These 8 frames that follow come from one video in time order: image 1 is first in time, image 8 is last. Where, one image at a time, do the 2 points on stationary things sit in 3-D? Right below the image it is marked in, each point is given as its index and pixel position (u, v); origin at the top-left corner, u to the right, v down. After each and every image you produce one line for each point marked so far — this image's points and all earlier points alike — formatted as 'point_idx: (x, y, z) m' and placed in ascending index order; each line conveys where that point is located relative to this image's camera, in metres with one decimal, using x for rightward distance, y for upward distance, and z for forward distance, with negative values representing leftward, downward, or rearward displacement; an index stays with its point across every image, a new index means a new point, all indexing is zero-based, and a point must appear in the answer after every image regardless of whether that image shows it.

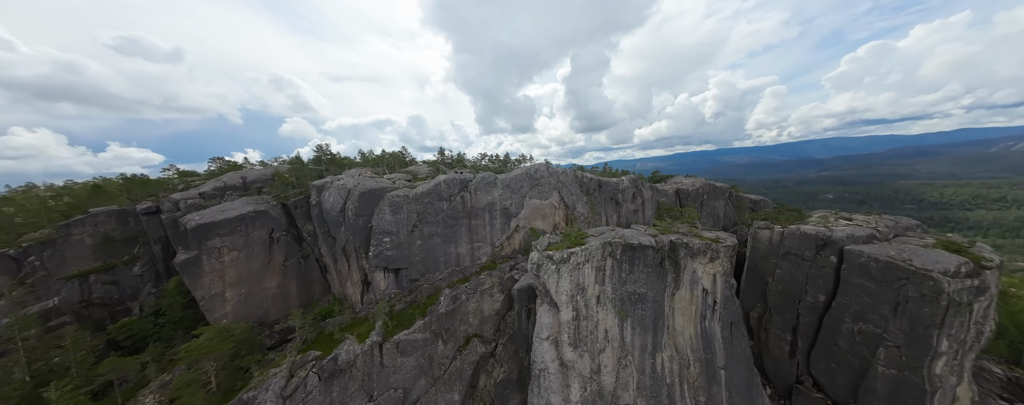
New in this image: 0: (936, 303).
0: (+27.7, -6.7, +15.4) m
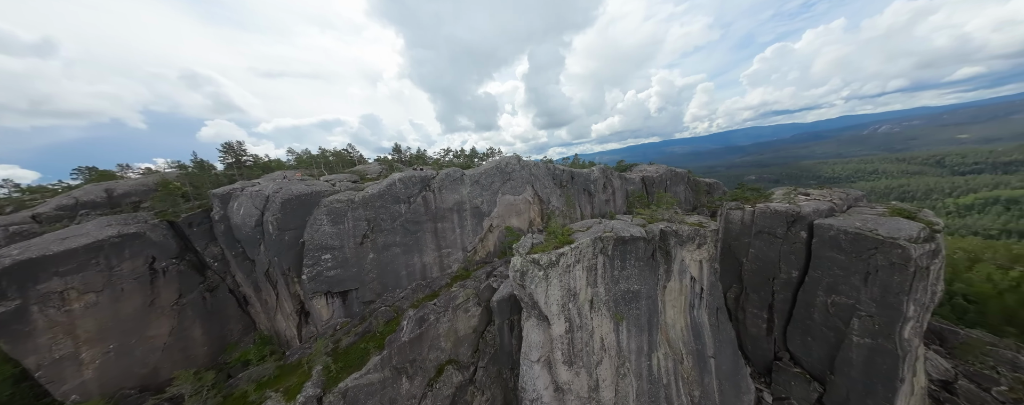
0: (+26.4, -4.7, +15.9) m
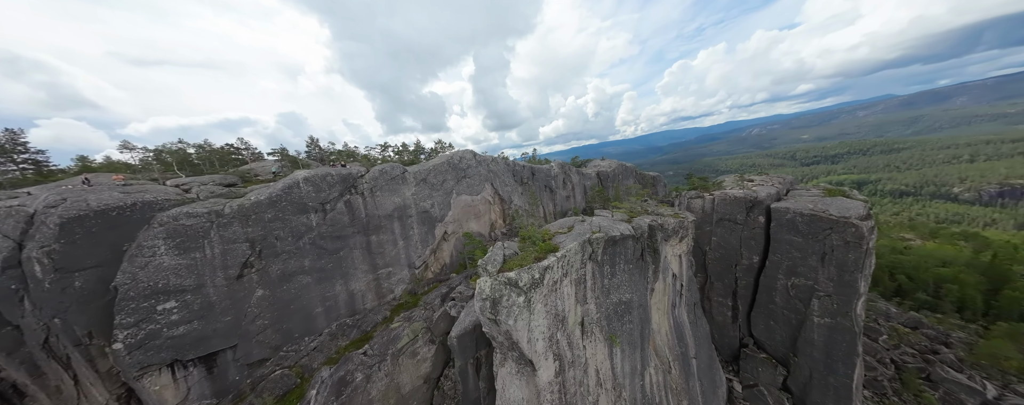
0: (+24.1, -3.2, +16.5) m
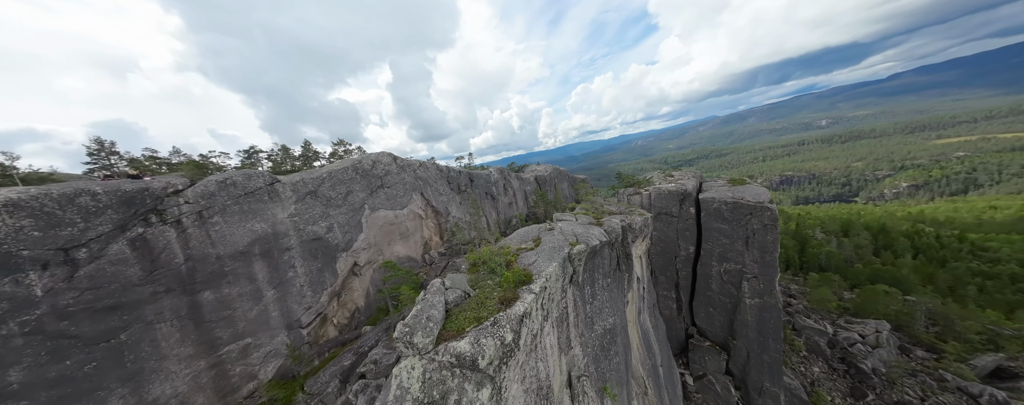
0: (+20.1, -2.1, +18.4) m
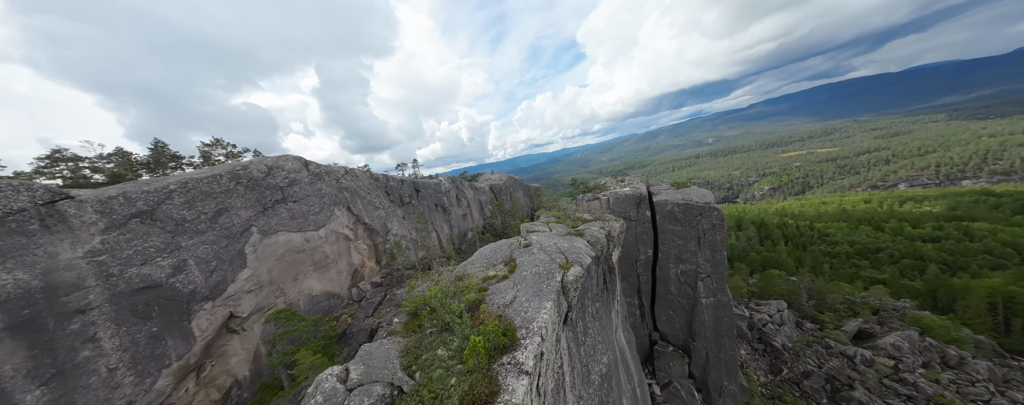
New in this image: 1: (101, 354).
0: (+16.8, -2.1, +19.2) m
1: (-15.1, -5.6, +8.7) m
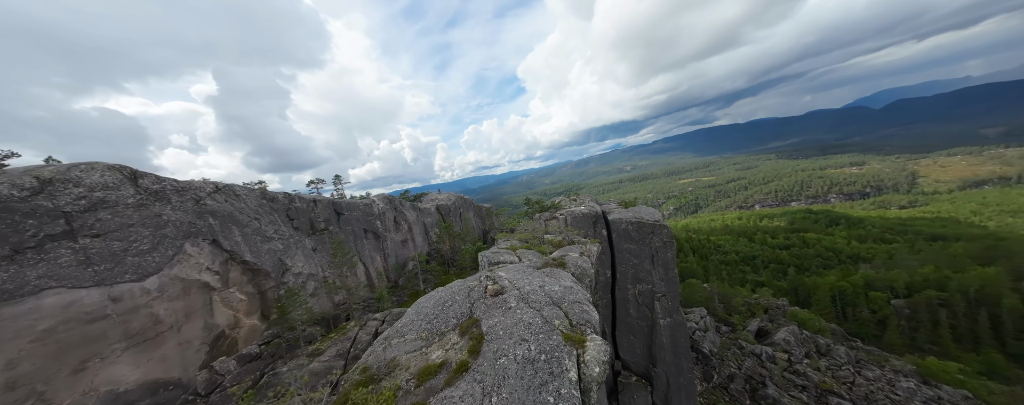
0: (+13.1, -3.4, +19.5) m
1: (-15.7, -6.2, +2.0) m
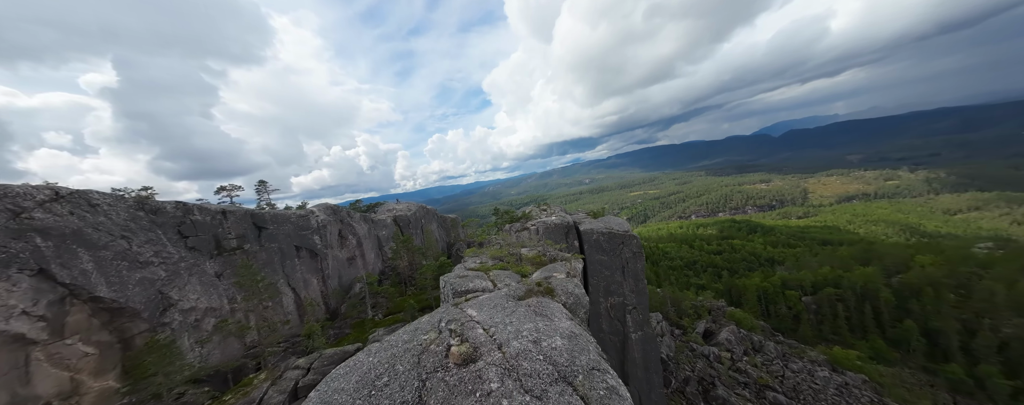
0: (+10.5, -4.3, +19.6) m
1: (-15.4, -6.2, -2.1) m
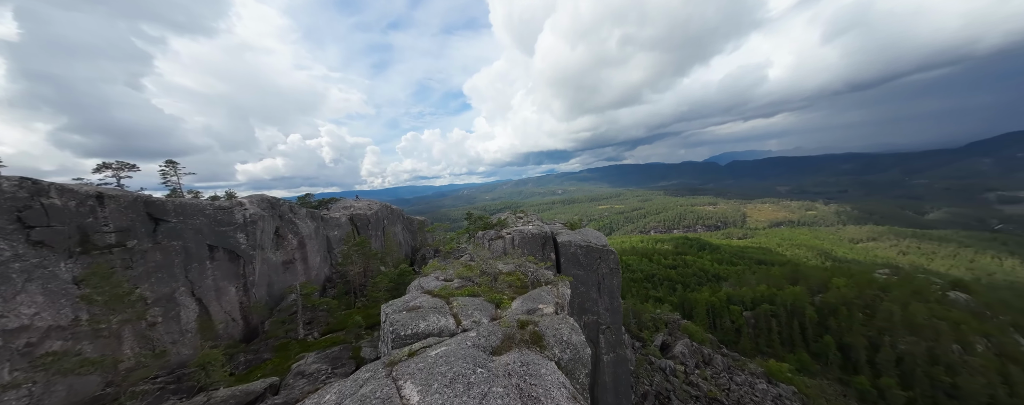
0: (+8.0, -5.6, +19.3) m
1: (-15.3, -5.1, -5.2) m
